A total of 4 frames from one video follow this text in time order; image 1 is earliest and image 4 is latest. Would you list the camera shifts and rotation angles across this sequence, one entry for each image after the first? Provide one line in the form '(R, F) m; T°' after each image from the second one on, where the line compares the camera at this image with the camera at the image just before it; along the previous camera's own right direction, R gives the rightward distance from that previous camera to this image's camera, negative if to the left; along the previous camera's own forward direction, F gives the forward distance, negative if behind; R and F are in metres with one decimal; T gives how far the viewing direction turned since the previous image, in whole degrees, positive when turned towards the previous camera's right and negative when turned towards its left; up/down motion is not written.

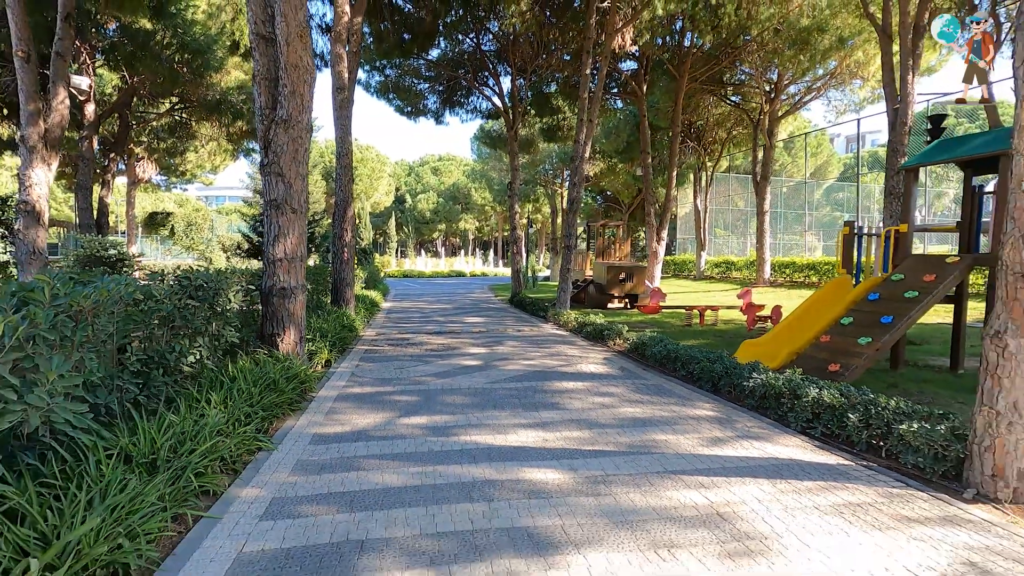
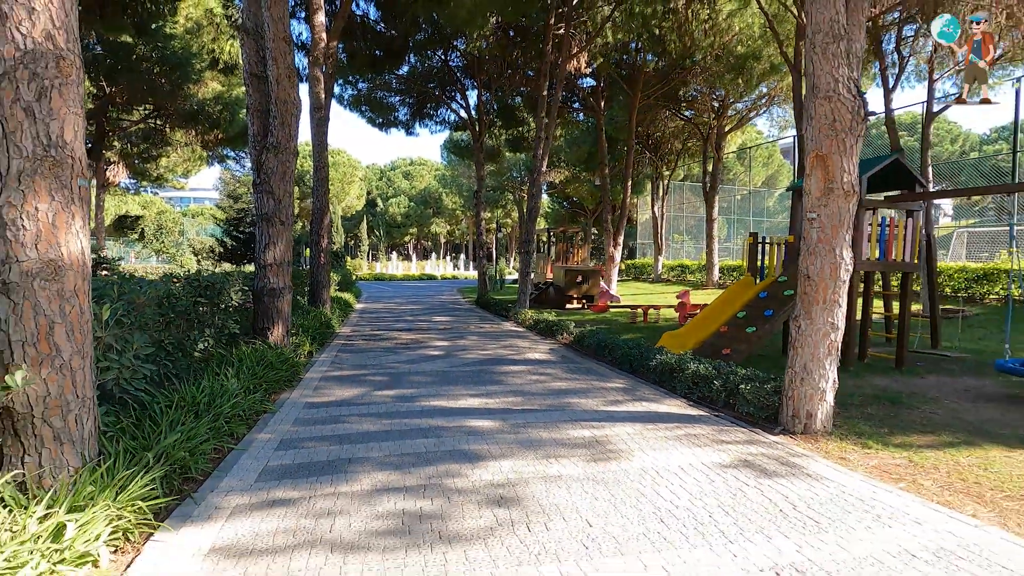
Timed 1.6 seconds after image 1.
(+0.2, -1.4) m; +3°
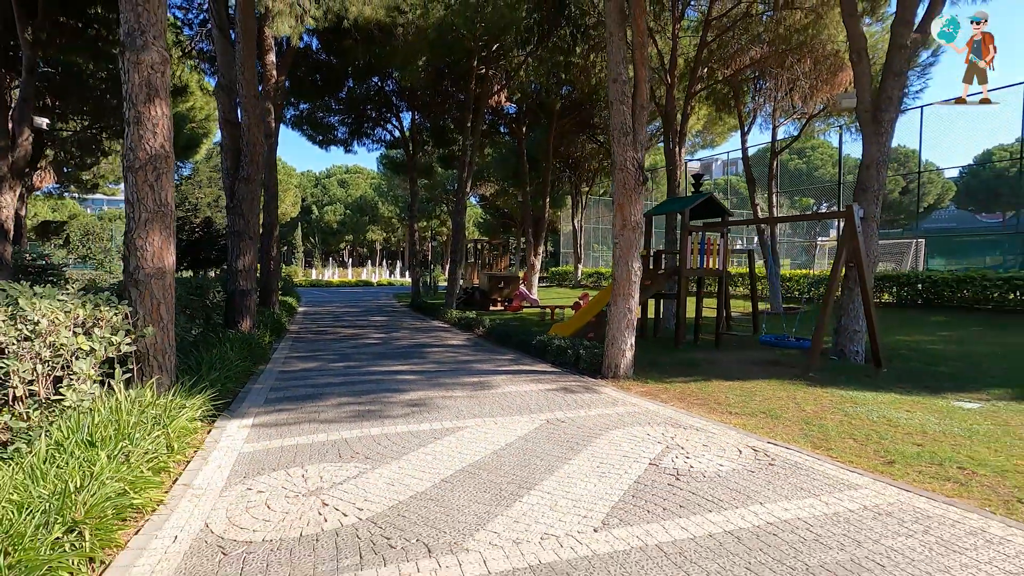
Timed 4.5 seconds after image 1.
(+0.3, -2.6) m; +7°
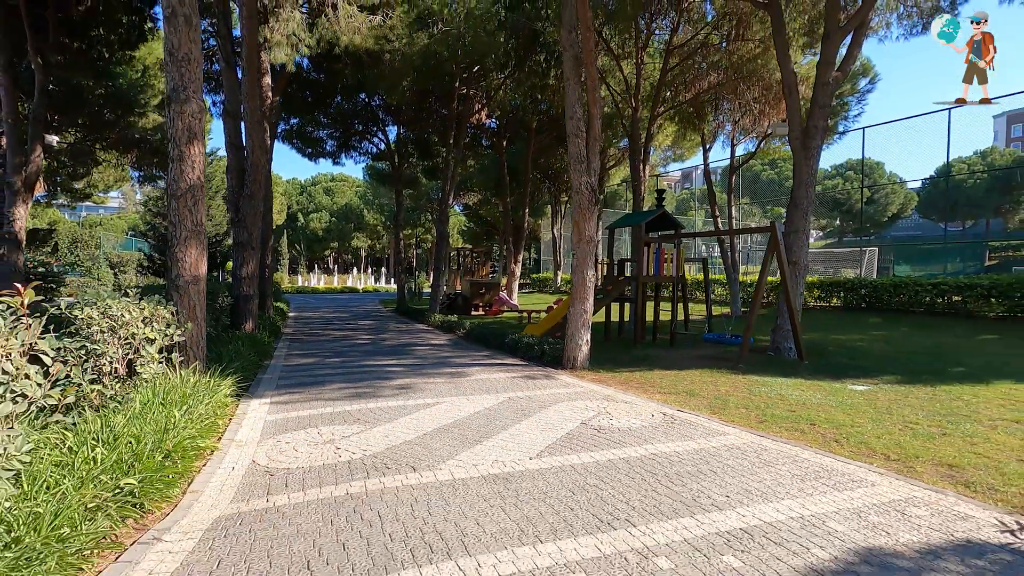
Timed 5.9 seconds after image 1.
(+0.2, -1.3) m; +2°
